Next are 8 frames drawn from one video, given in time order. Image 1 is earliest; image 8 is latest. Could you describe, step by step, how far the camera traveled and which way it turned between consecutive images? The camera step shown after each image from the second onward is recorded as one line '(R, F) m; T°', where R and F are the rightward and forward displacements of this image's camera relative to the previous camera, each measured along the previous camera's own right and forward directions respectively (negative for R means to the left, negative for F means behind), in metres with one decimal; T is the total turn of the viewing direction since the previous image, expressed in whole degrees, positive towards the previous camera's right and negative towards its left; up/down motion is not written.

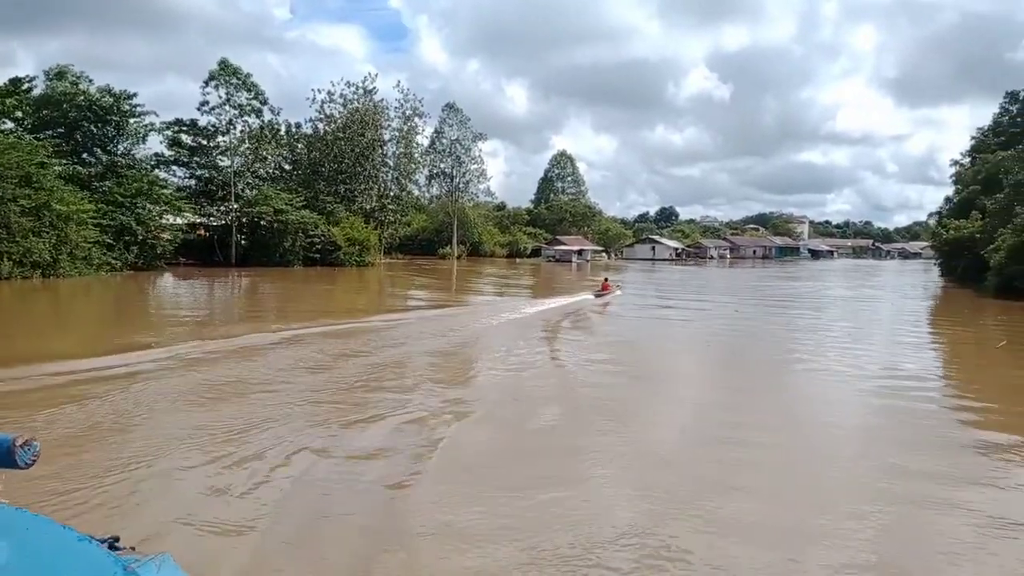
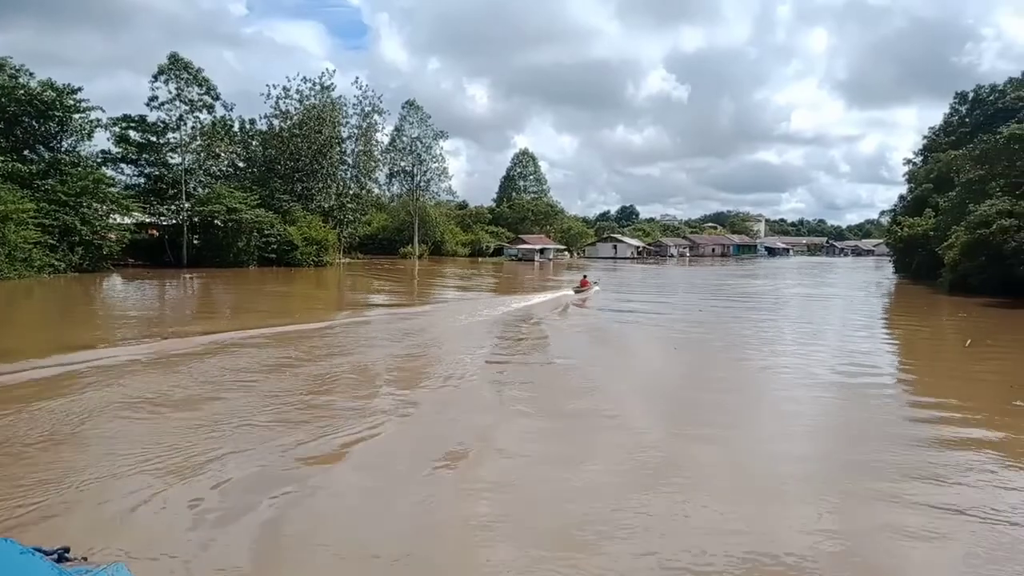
(0.0, +0.2) m; +3°
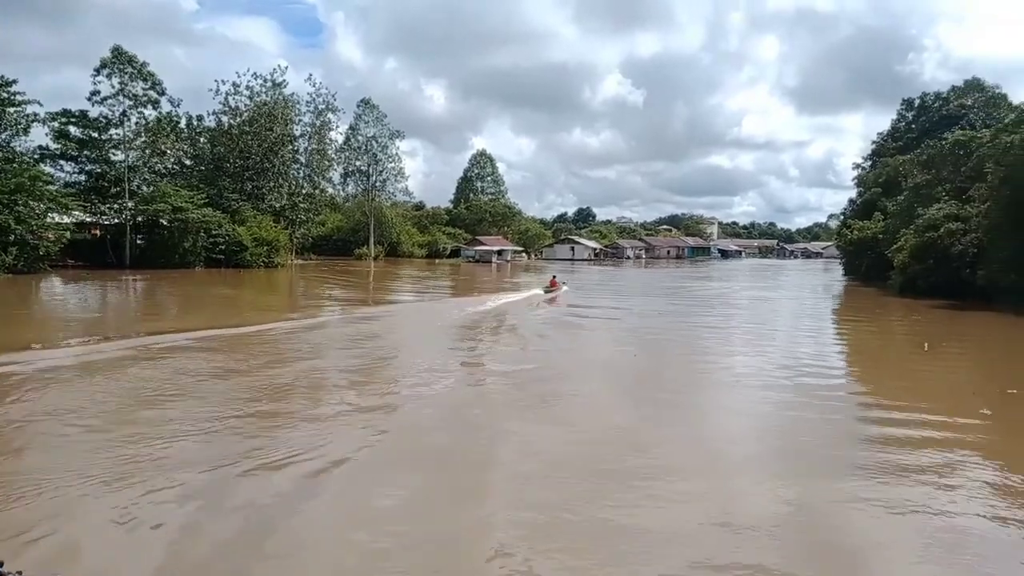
(0.0, +0.3) m; +4°
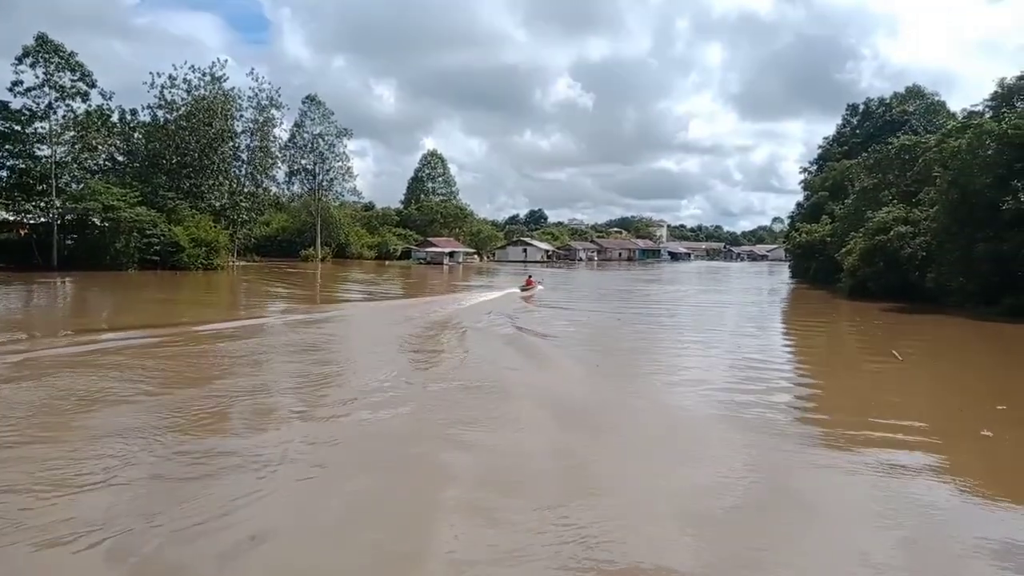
(-0.1, +0.5) m; +4°
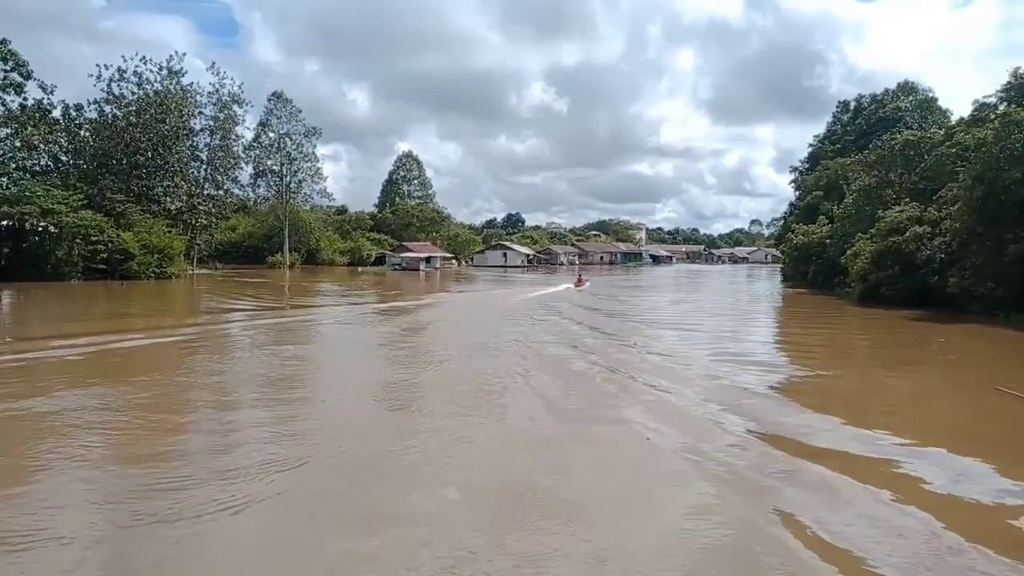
(-0.1, +1.4) m; +2°
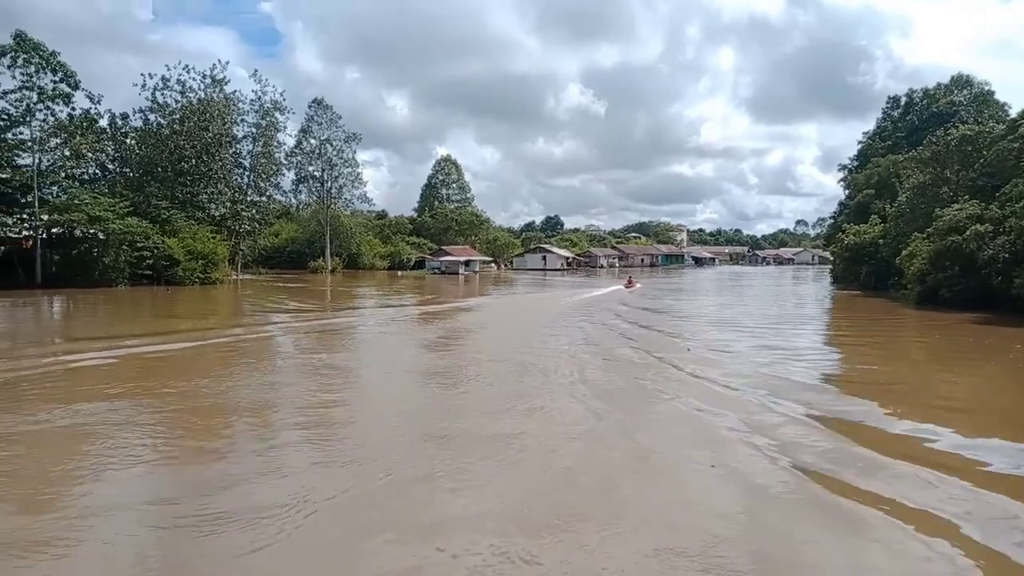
(-0.1, +0.3) m; -3°
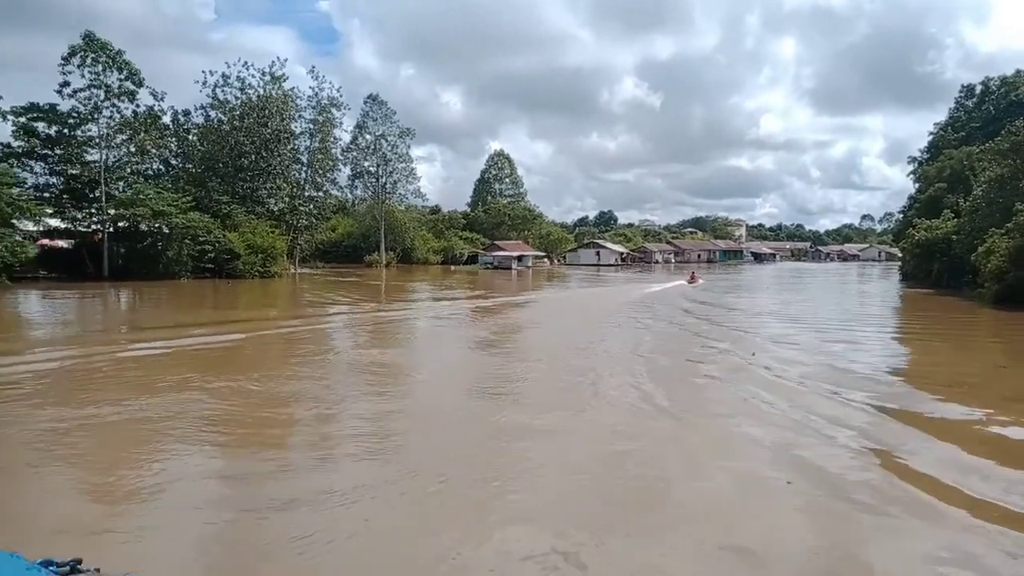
(-0.1, +0.3) m; -5°
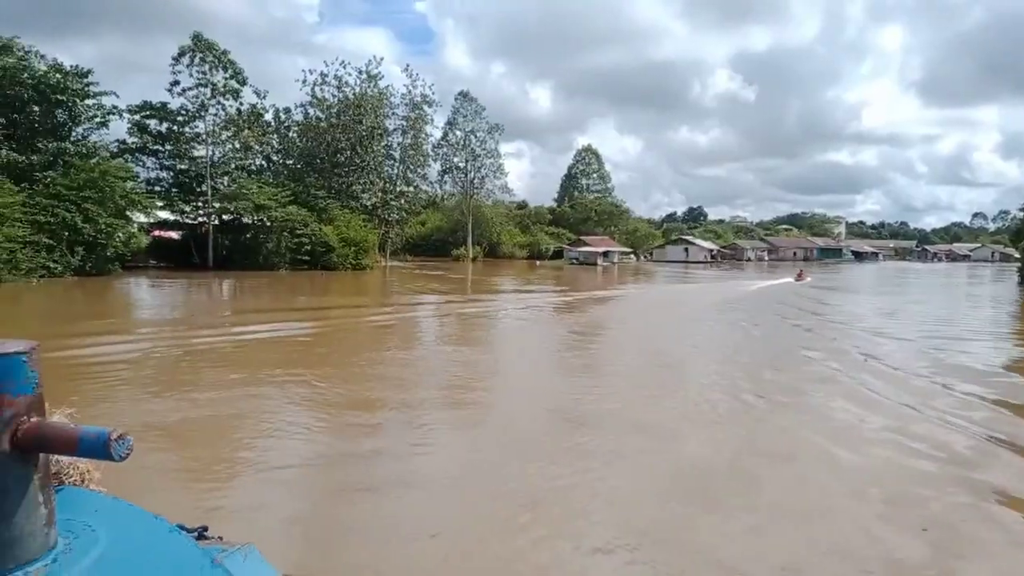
(-0.1, +0.2) m; -7°
